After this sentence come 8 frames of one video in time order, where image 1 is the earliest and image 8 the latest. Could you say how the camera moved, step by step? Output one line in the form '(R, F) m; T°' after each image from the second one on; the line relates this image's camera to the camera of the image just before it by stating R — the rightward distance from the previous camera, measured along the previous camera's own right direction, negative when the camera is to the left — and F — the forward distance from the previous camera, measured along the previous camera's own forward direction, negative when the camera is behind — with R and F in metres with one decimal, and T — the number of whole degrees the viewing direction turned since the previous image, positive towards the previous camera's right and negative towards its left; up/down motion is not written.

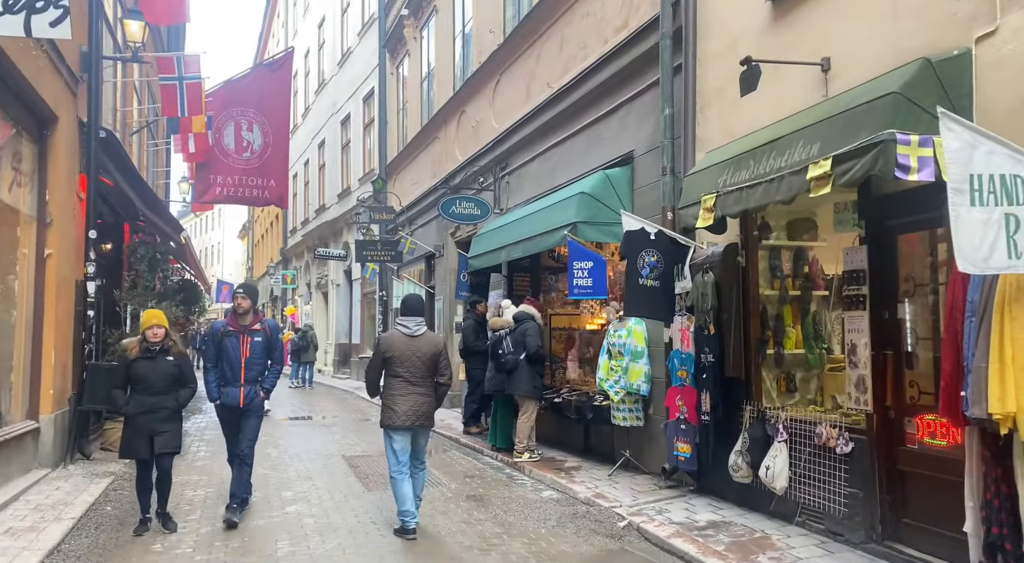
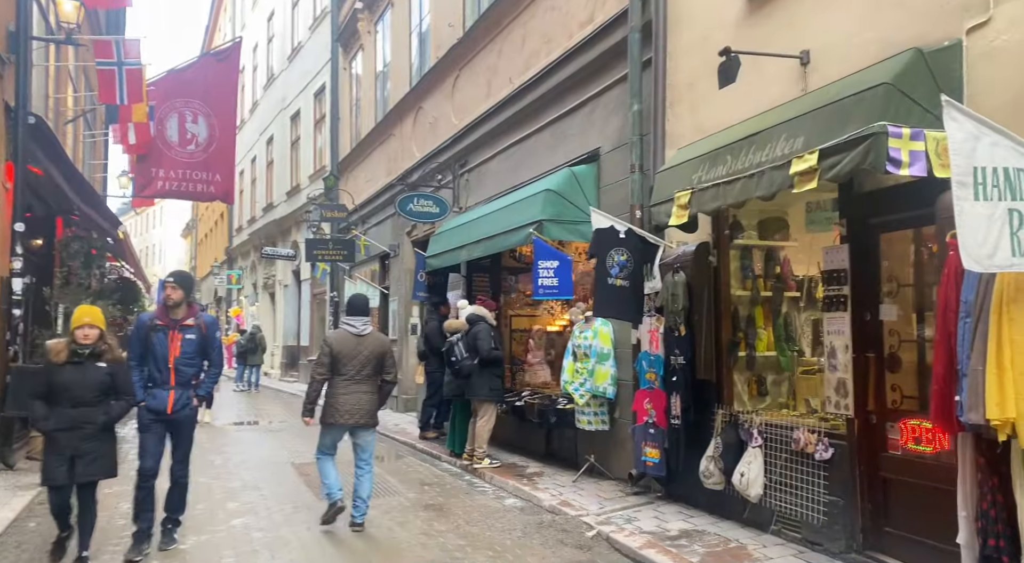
(-0.1, +0.3) m; +4°
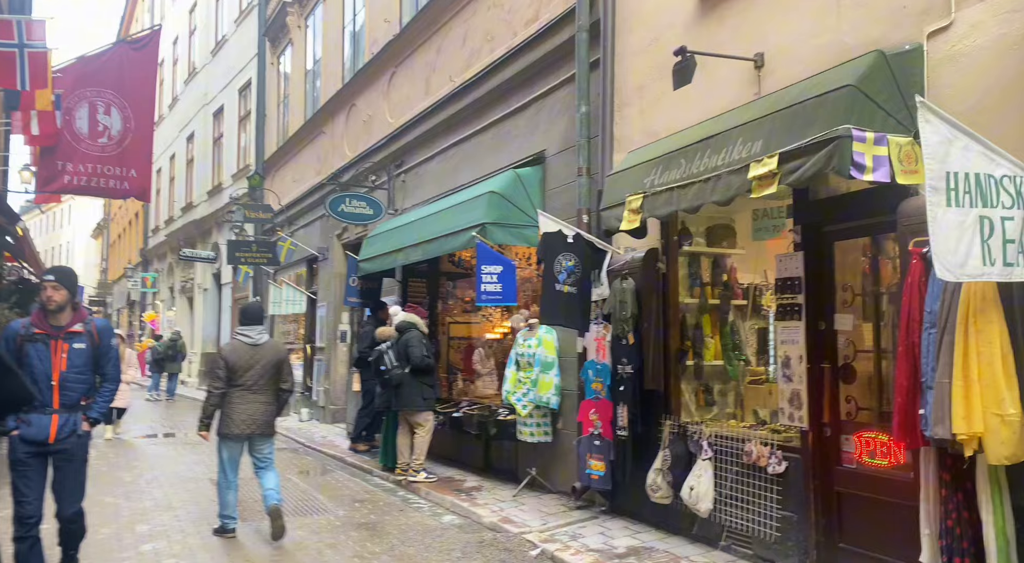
(-0.1, +0.3) m; +5°
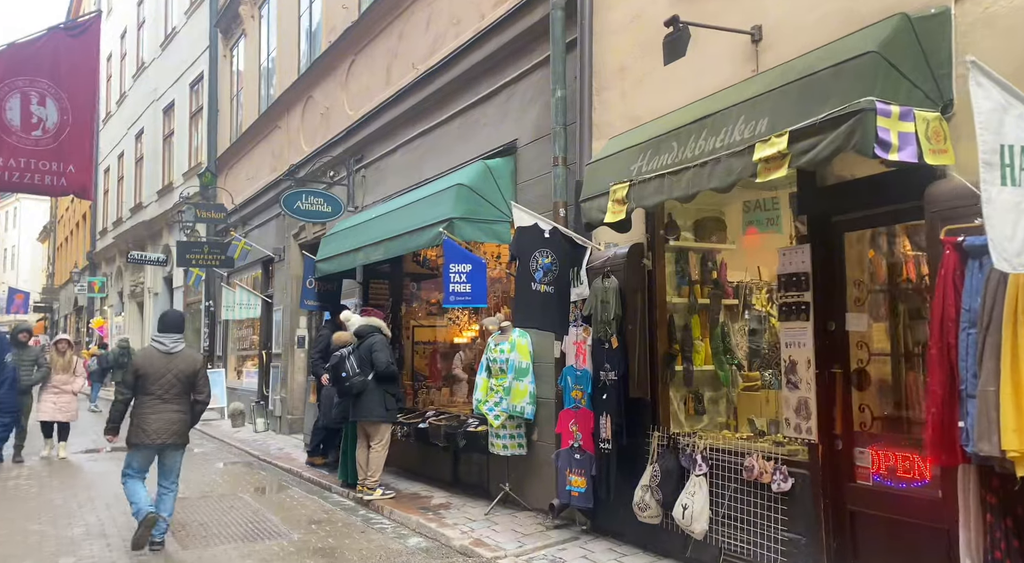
(-0.1, +0.5) m; +3°
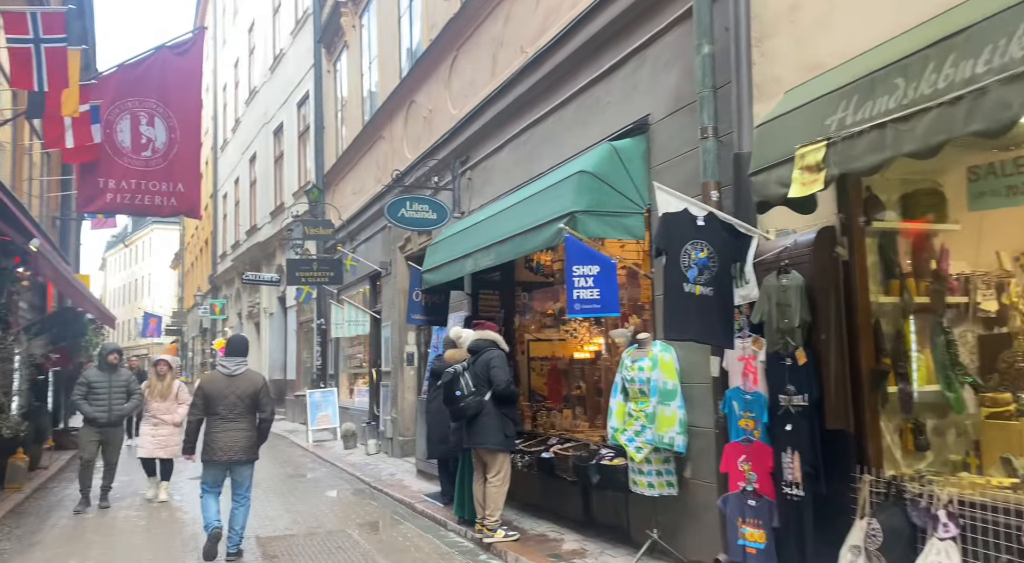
(-0.2, +1.0) m; -8°
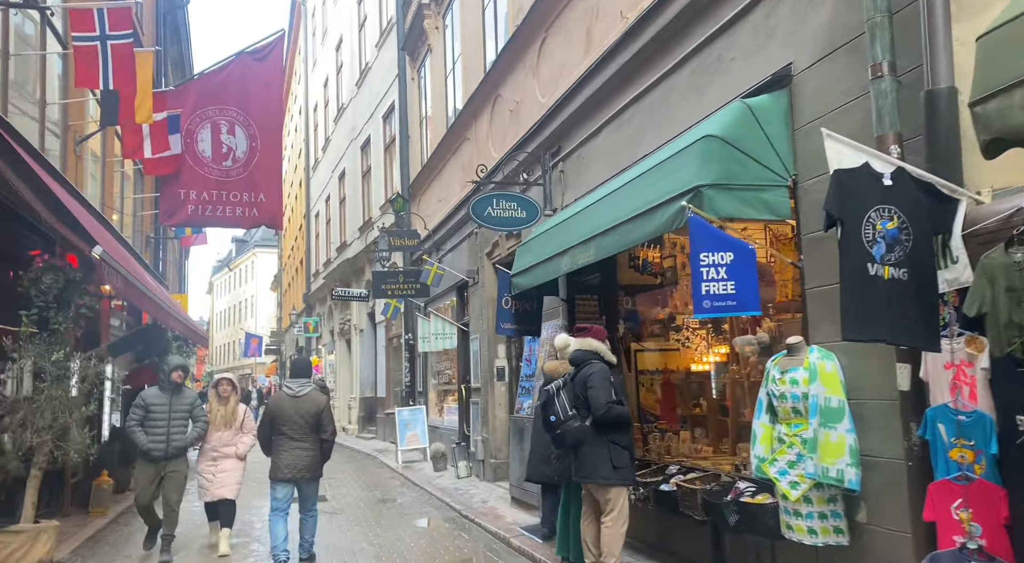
(-0.1, +1.0) m; -7°
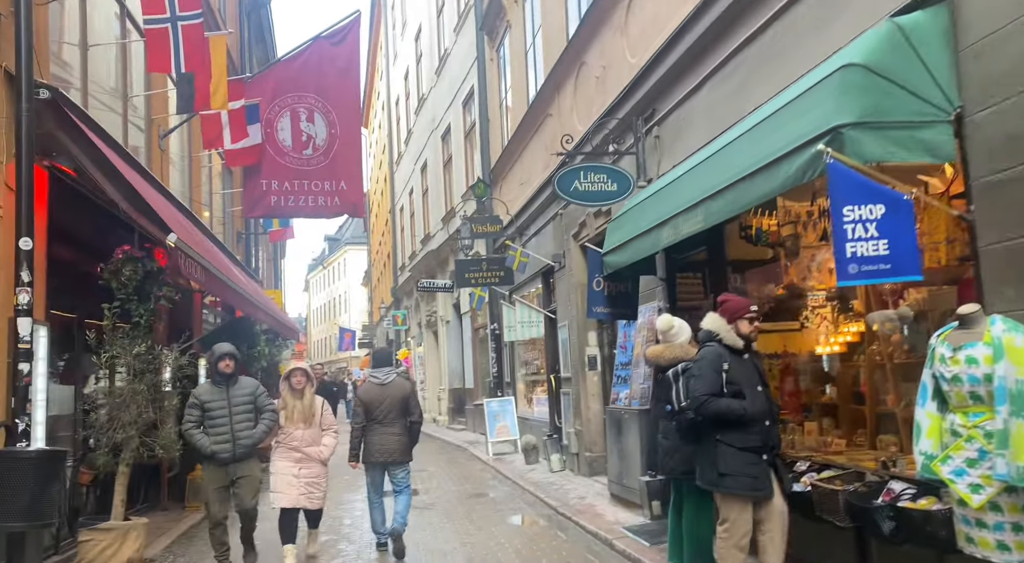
(-0.1, +0.6) m; -6°
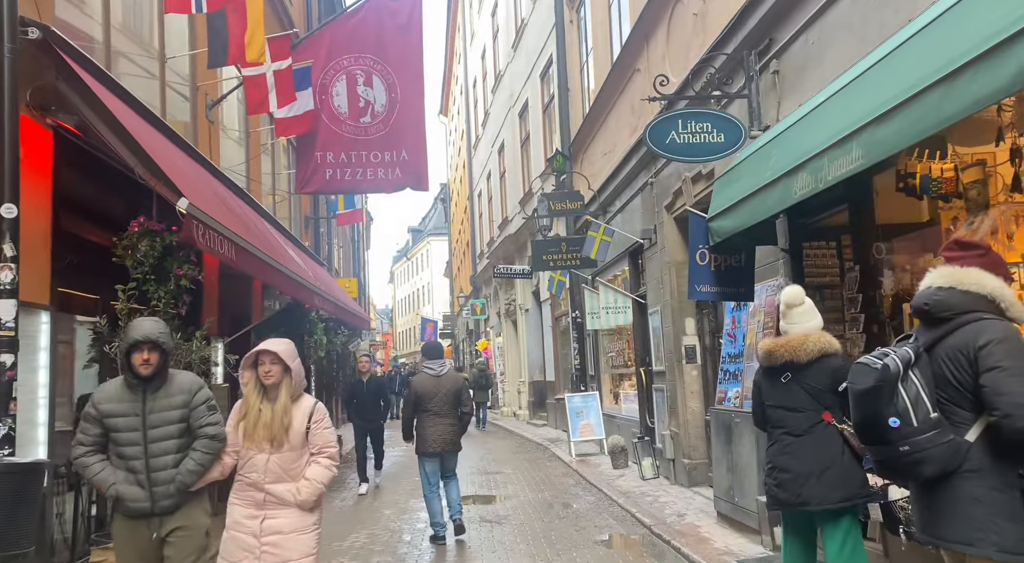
(0.0, +1.3) m; -6°
